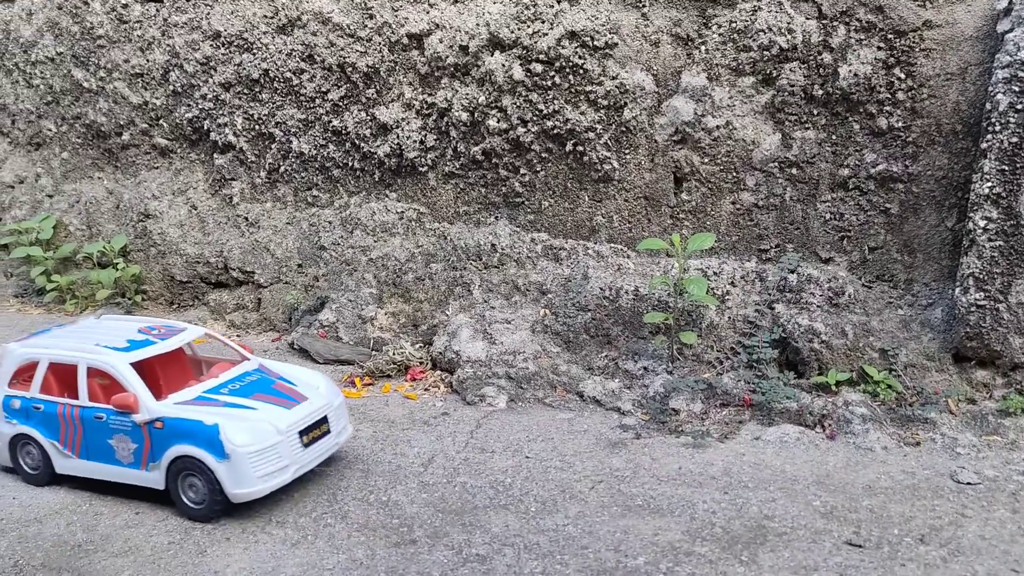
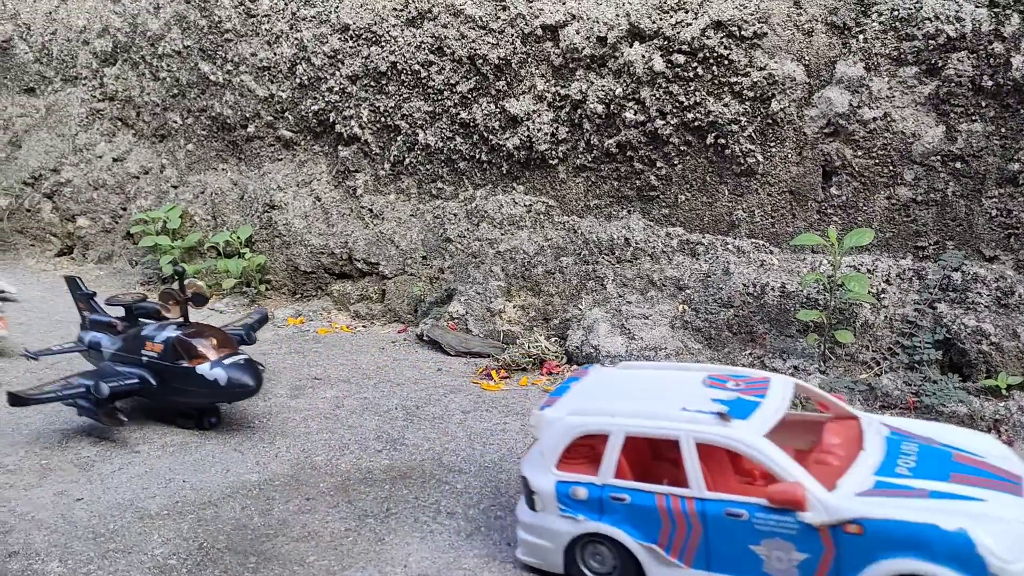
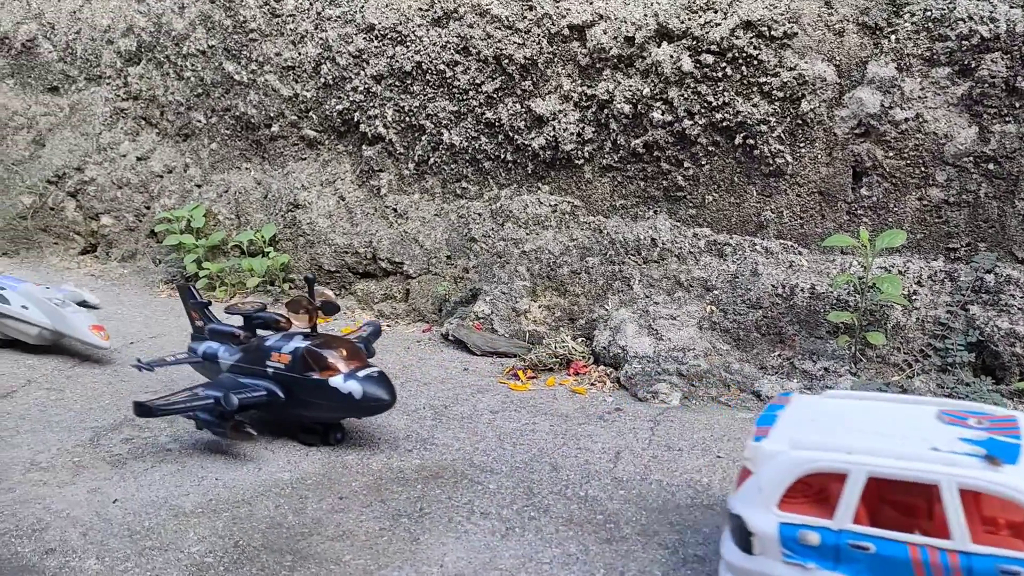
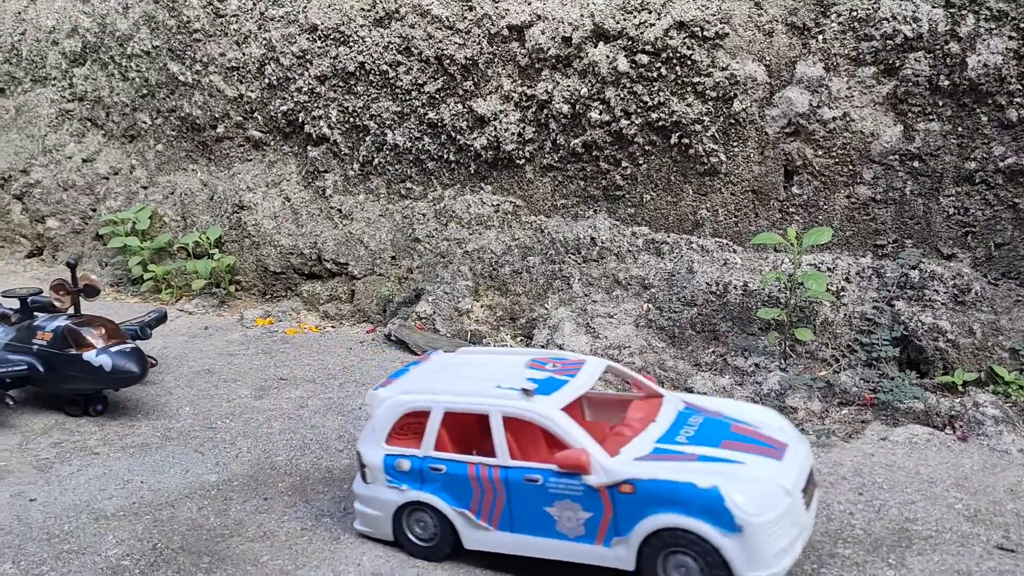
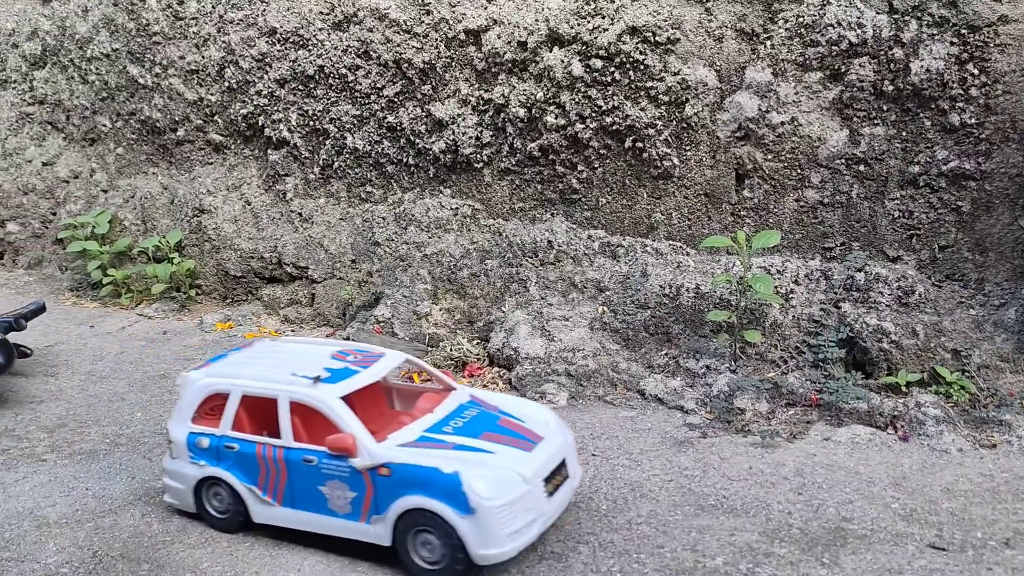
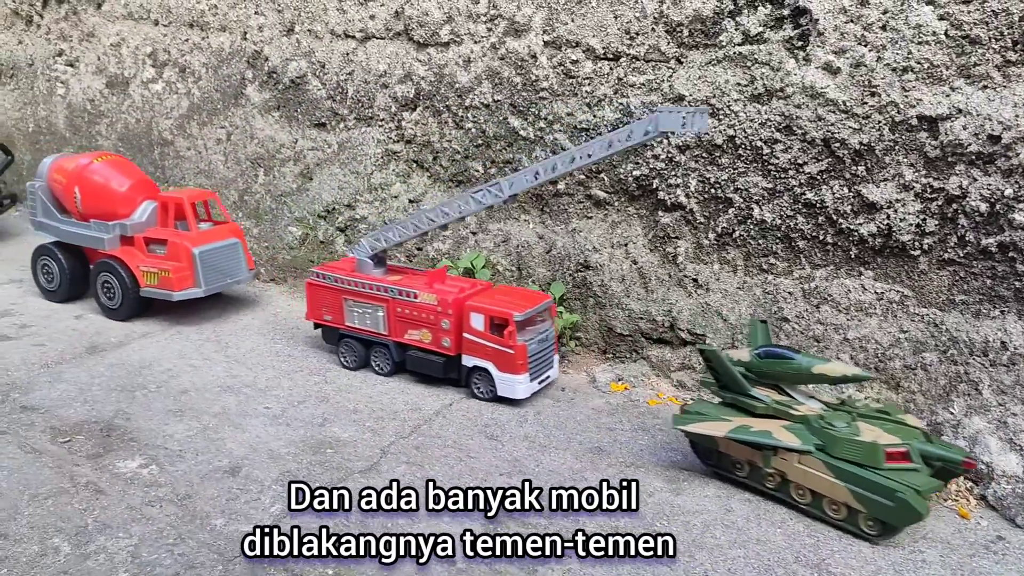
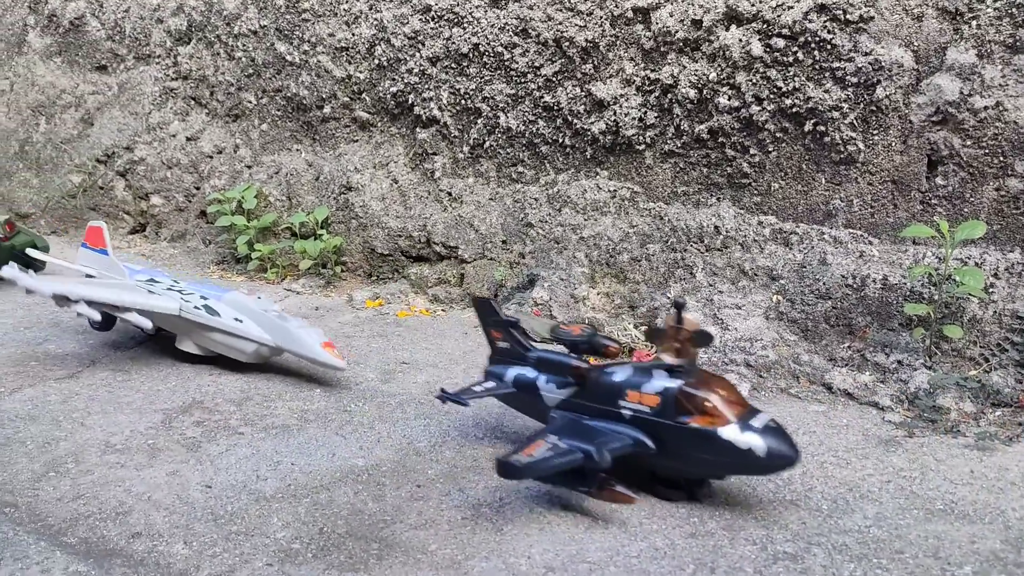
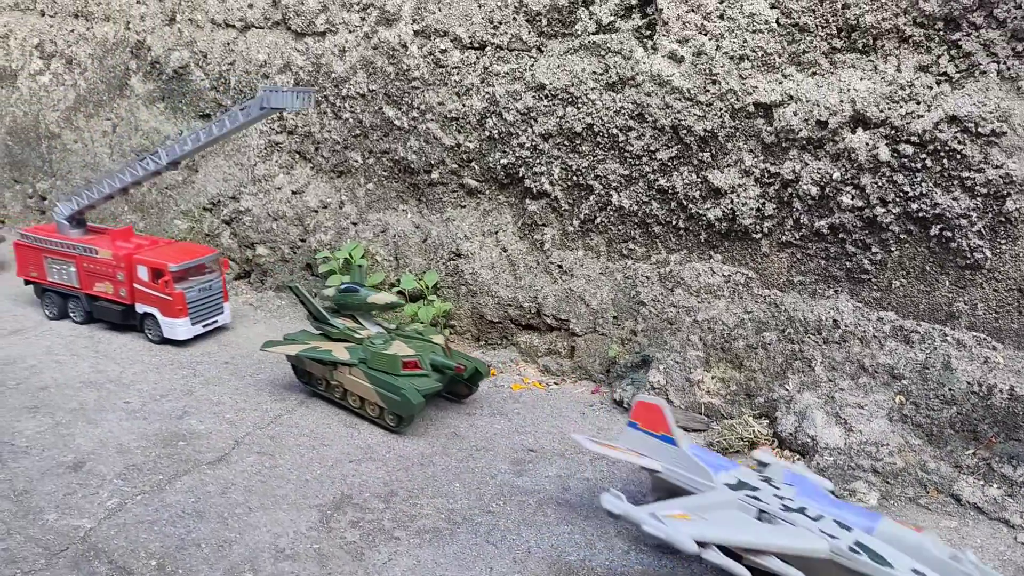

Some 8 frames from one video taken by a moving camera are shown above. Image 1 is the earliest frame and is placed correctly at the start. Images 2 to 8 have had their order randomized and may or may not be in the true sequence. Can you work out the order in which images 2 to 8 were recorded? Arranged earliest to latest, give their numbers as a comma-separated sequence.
5, 4, 2, 3, 7, 8, 6
